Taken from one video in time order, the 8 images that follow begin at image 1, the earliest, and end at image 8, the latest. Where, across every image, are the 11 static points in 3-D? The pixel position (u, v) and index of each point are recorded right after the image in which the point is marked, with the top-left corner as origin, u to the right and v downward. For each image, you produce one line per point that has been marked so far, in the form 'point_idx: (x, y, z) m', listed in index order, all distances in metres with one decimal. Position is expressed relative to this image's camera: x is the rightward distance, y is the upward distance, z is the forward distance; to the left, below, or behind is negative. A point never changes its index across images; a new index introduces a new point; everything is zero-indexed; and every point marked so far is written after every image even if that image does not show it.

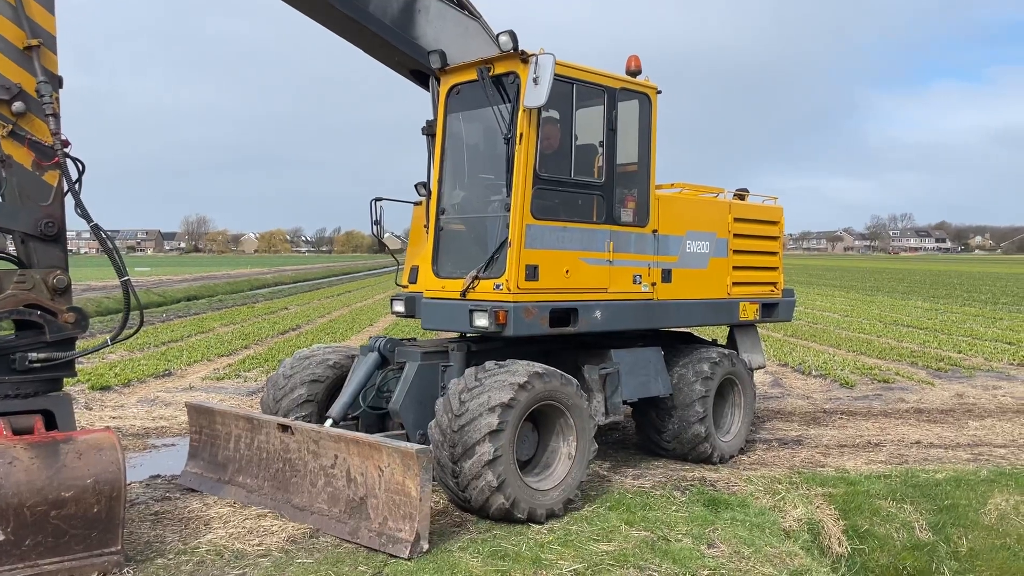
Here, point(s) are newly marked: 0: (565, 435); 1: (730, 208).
0: (+0.4, -1.0, +5.8) m
1: (+1.9, +0.7, +7.6) m
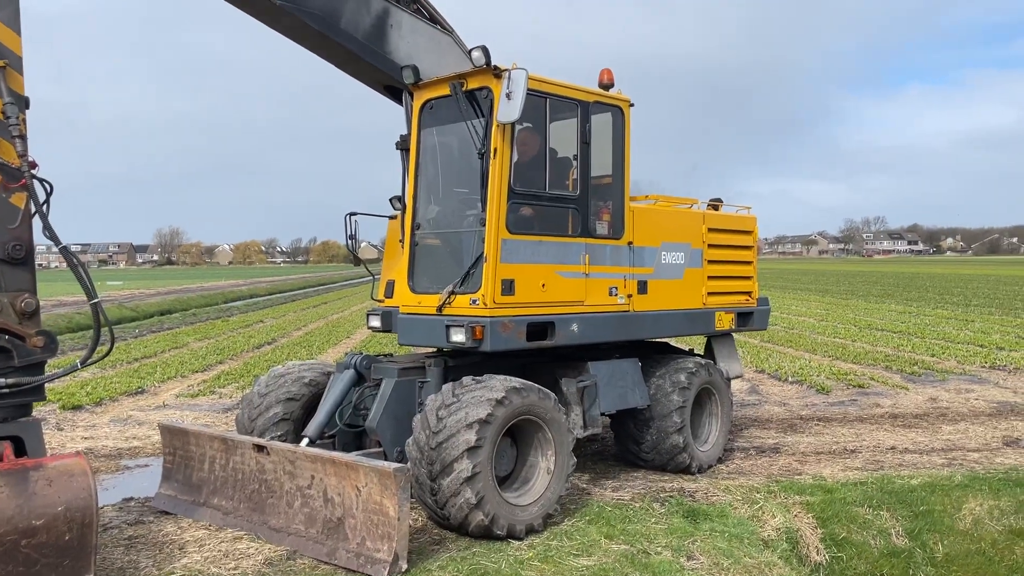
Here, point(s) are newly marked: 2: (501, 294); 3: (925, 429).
0: (+0.2, -1.1, +5.8) m
1: (+1.7, +0.6, +7.6) m
2: (-0.1, 0.0, +5.7) m
3: (+4.5, -1.5, +9.4) m
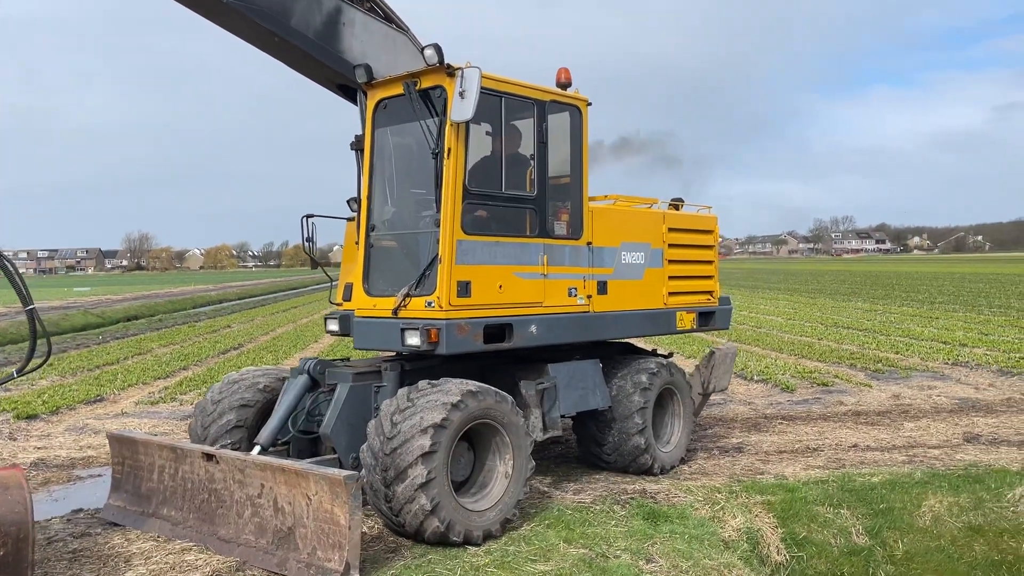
0: (-0.1, -1.1, +5.7) m
1: (+1.3, +0.6, +7.6) m
2: (-0.4, -0.1, +5.6) m
3: (+4.1, -1.5, +9.4) m
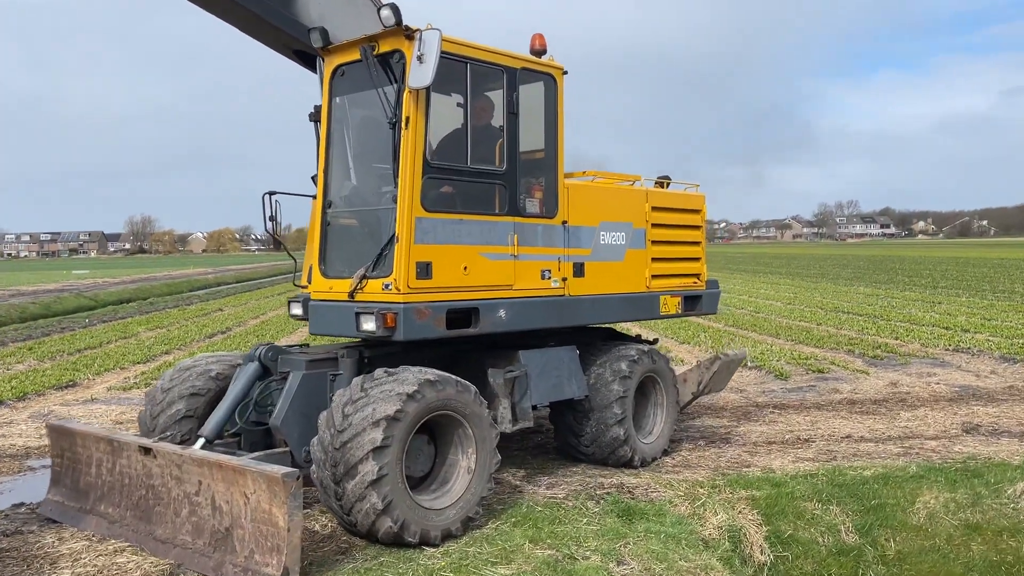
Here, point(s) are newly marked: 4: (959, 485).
0: (-0.3, -1.0, +5.3) m
1: (+1.1, +0.8, +7.1) m
2: (-0.6, +0.1, +5.2) m
3: (+3.9, -1.3, +9.0) m
4: (+3.3, -1.5, +6.4) m
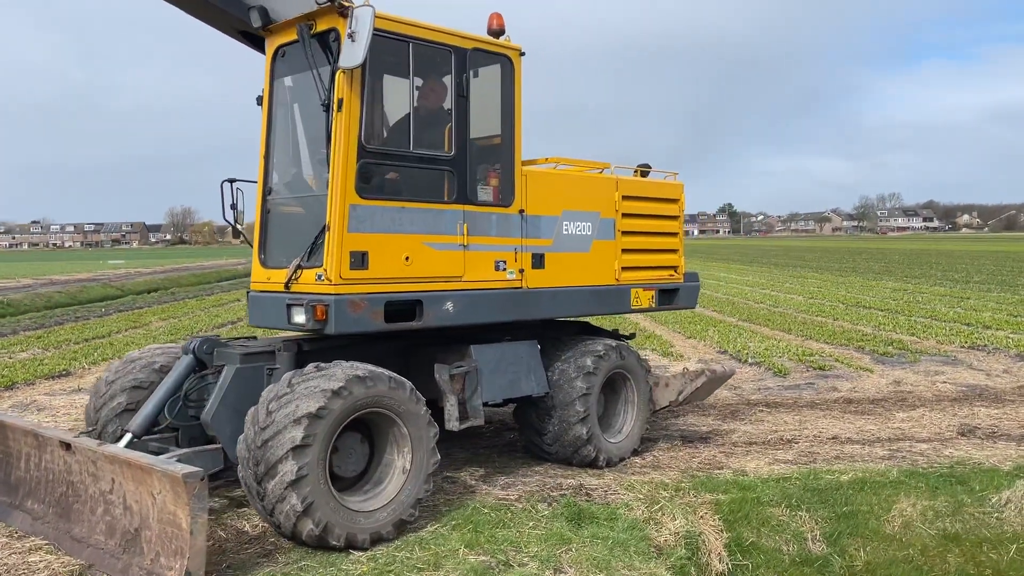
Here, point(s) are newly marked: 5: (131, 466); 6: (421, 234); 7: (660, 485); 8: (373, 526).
0: (-0.7, -0.9, +5.1) m
1: (+0.8, +0.8, +6.8) m
2: (-0.9, +0.1, +5.0) m
3: (+3.7, -1.3, +8.6) m
4: (+3.0, -1.4, +6.1) m
5: (-1.9, -0.9, +4.3) m
6: (-0.6, +0.3, +5.4) m
7: (+1.1, -1.4, +6.2) m
8: (-0.8, -1.3, +4.8) m
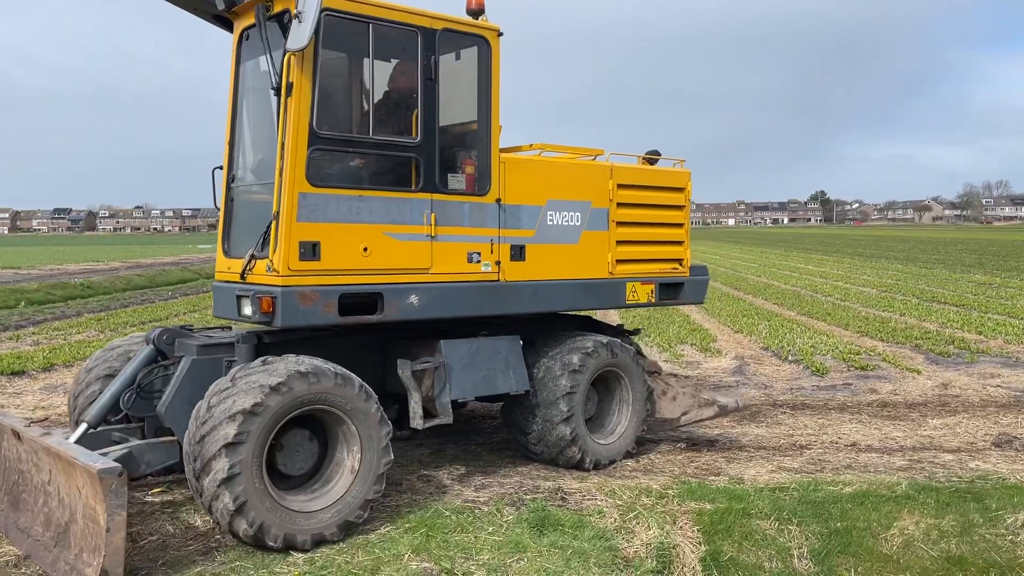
0: (-0.9, -0.9, +4.9) m
1: (+0.8, +0.9, +6.5) m
2: (-1.2, +0.2, +4.8) m
3: (+3.7, -1.2, +8.0) m
4: (+2.8, -1.4, +5.5) m
5: (-2.2, -0.8, +4.3) m
6: (-0.8, +0.4, +5.2) m
7: (+0.9, -1.4, +5.9) m
8: (-1.1, -1.3, +4.6) m
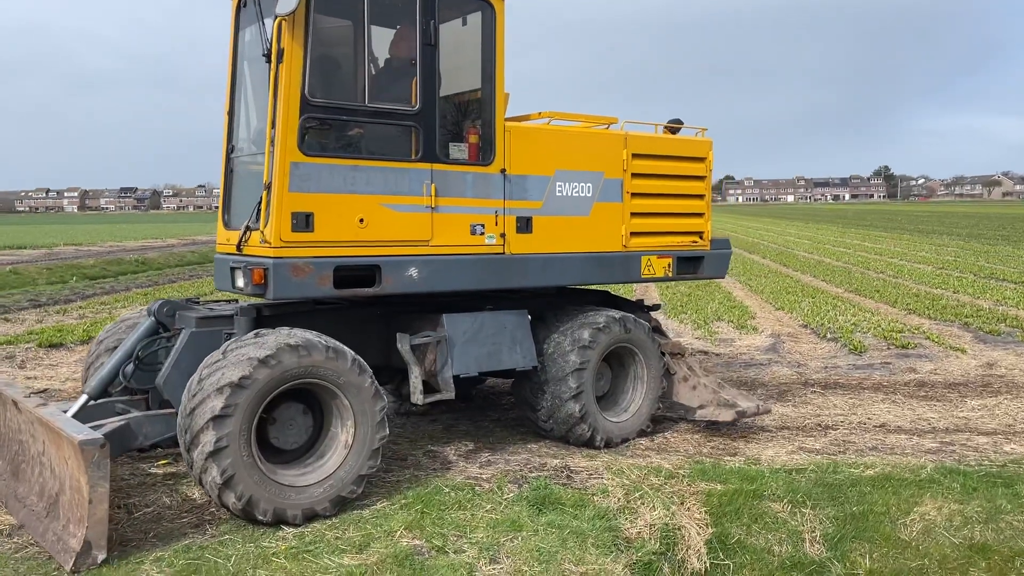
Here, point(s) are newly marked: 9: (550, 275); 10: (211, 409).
0: (-0.9, -0.7, +4.8) m
1: (+0.8, +1.1, +6.2) m
2: (-1.2, +0.3, +4.7) m
3: (+3.9, -1.0, +7.7) m
4: (+2.8, -1.3, +5.2) m
5: (-2.3, -0.7, +4.3) m
6: (-0.8, +0.5, +5.0) m
7: (+0.9, -1.2, +5.7) m
8: (-1.1, -1.1, +4.6) m
9: (+0.3, +0.1, +5.9) m
10: (-1.5, -0.6, +4.3) m
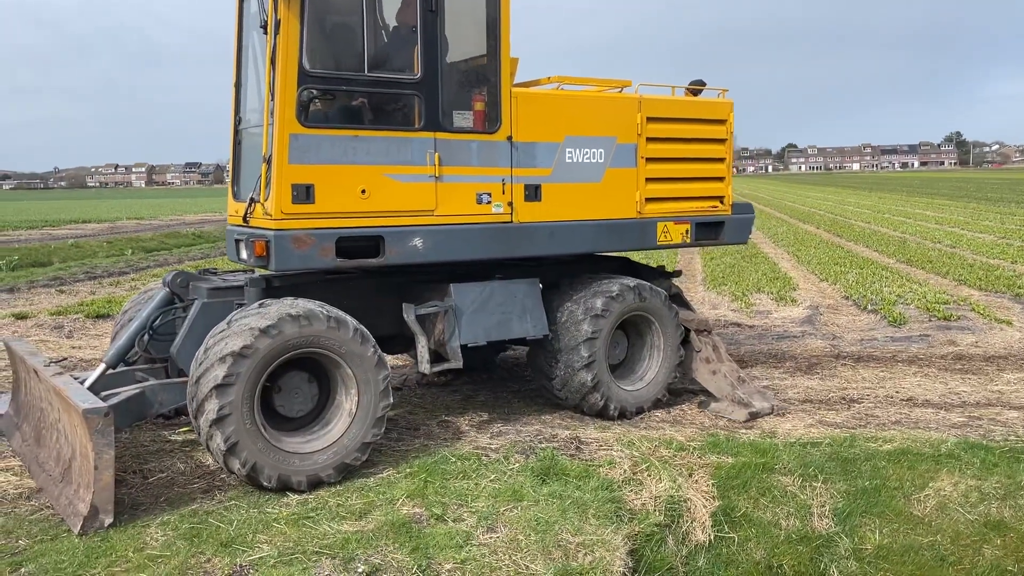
0: (-0.9, -0.6, +4.9) m
1: (+0.9, +1.3, +6.1) m
2: (-1.2, +0.5, +4.8) m
3: (+4.1, -0.8, +7.4) m
4: (+2.9, -1.1, +5.1) m
5: (-2.3, -0.6, +4.4) m
6: (-0.8, +0.7, +5.1) m
7: (+1.0, -1.0, +5.7) m
8: (-1.1, -1.0, +4.7) m
9: (+0.3, +0.3, +5.8) m
10: (-1.5, -0.5, +4.4) m
